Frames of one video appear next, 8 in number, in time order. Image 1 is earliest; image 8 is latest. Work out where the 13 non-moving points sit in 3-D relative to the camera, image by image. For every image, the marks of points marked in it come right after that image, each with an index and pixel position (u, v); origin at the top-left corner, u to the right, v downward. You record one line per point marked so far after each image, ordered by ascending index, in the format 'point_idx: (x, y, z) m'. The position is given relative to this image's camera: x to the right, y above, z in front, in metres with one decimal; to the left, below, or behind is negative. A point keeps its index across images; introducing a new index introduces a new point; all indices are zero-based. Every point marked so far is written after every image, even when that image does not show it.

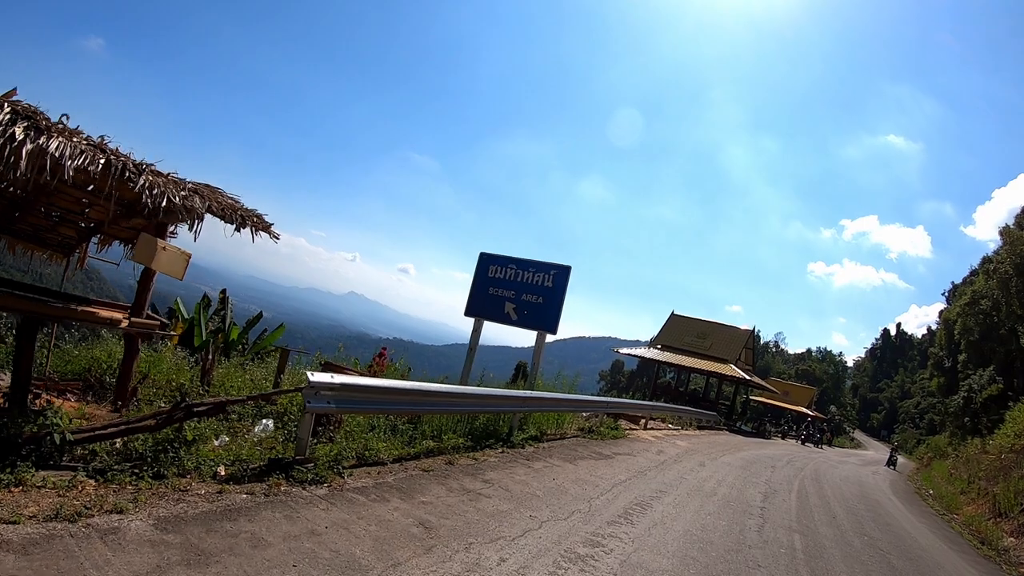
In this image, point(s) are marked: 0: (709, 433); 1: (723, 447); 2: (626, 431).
0: (+5.8, -4.3, +17.9) m
1: (+5.0, -3.8, +14.3) m
2: (+2.3, -2.9, +12.3) m
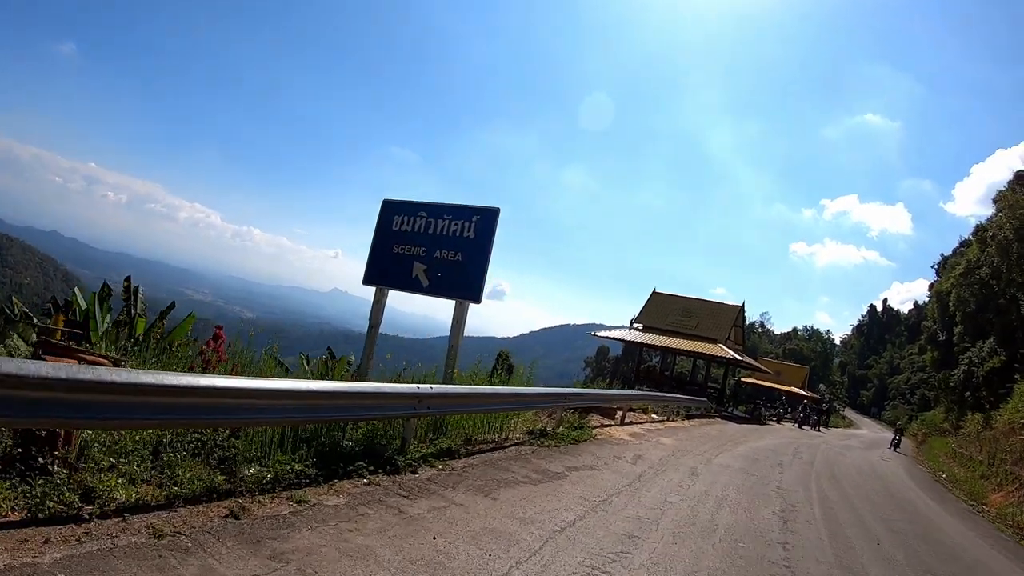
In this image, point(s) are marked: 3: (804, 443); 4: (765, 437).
0: (+4.7, -3.4, +15.2) m
1: (+3.9, -3.0, +11.6) m
2: (+1.3, -2.2, +9.5) m
3: (+8.7, -4.6, +18.2) m
4: (+6.7, -3.9, +16.1) m
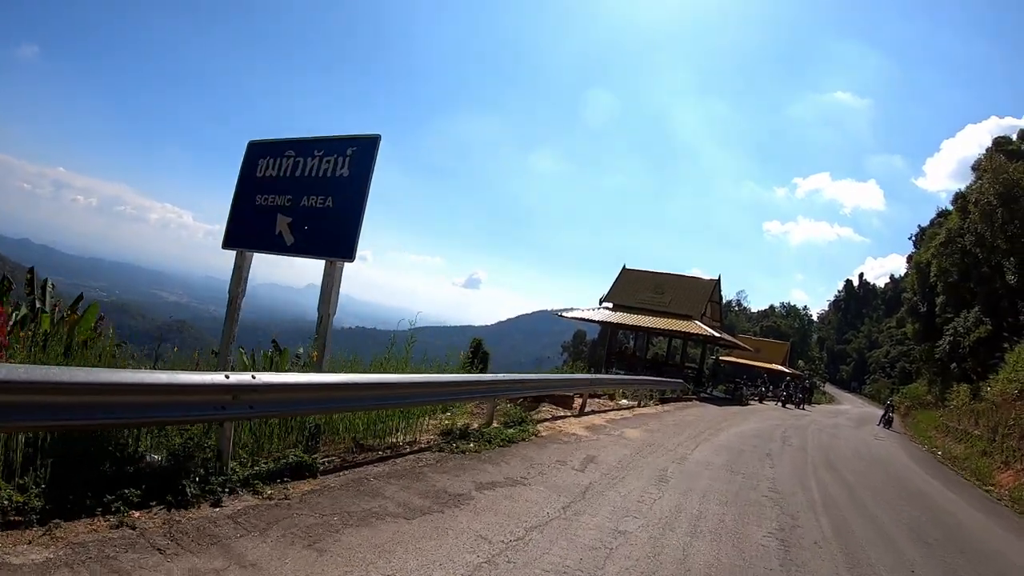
0: (+3.7, -2.7, +13.5) m
1: (+3.0, -2.3, +9.9) m
2: (+0.4, -1.7, +7.7) m
3: (+7.6, -3.7, +16.7) m
4: (+5.7, -3.1, +14.5) m
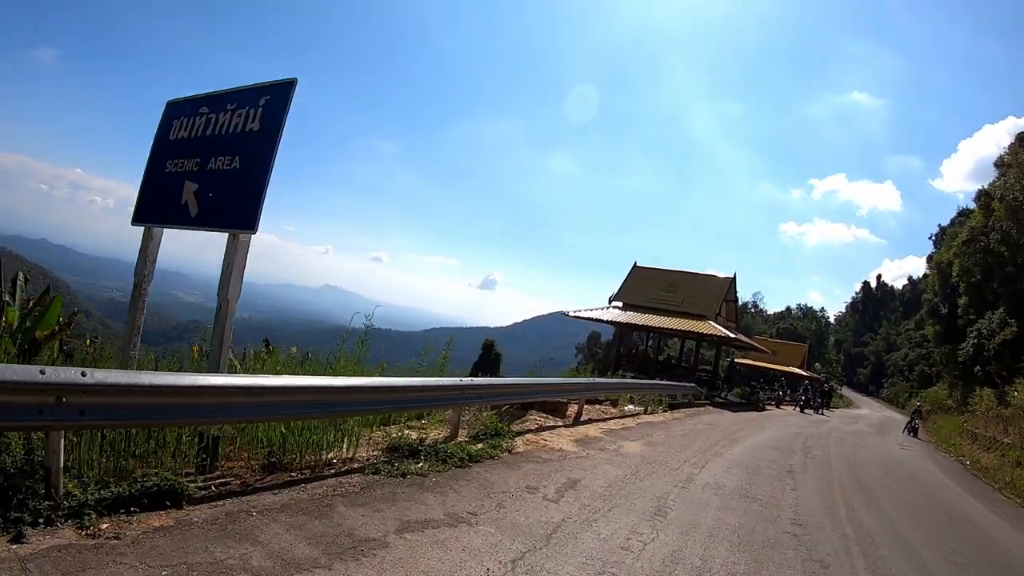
0: (+3.6, -2.6, +12.3) m
1: (+2.8, -2.2, +8.8) m
2: (+0.1, -1.6, +6.6) m
3: (+7.6, -3.6, +15.4) m
4: (+5.6, -3.0, +13.3) m
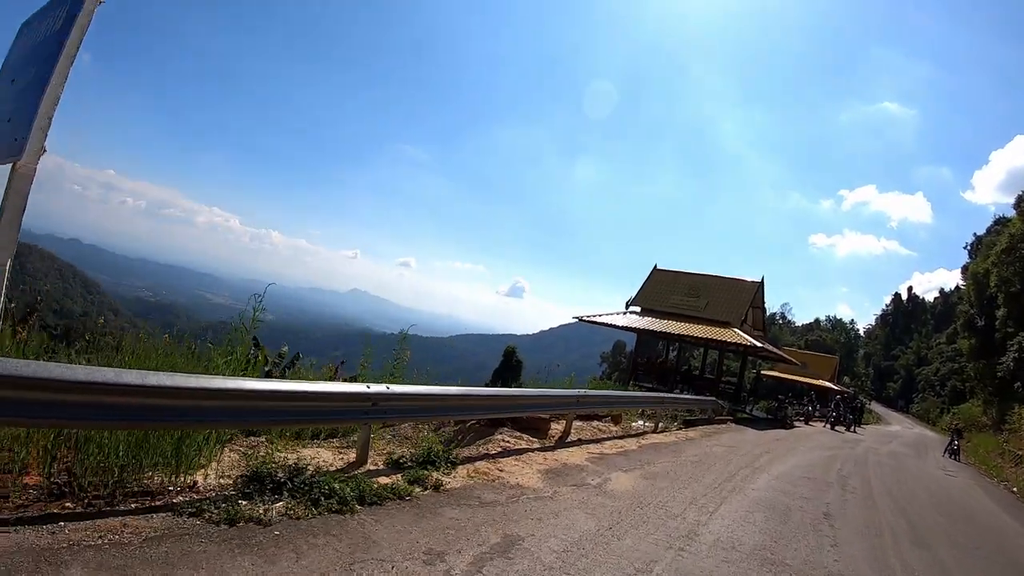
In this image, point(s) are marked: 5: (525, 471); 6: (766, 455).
0: (+3.3, -2.6, +10.7) m
1: (+2.5, -2.2, +7.2) m
2: (-0.3, -1.5, +5.1) m
3: (+7.4, -3.7, +13.6) m
4: (+5.4, -3.1, +11.6) m
5: (+0.1, -1.6, +5.0) m
6: (+4.0, -2.7, +9.6) m
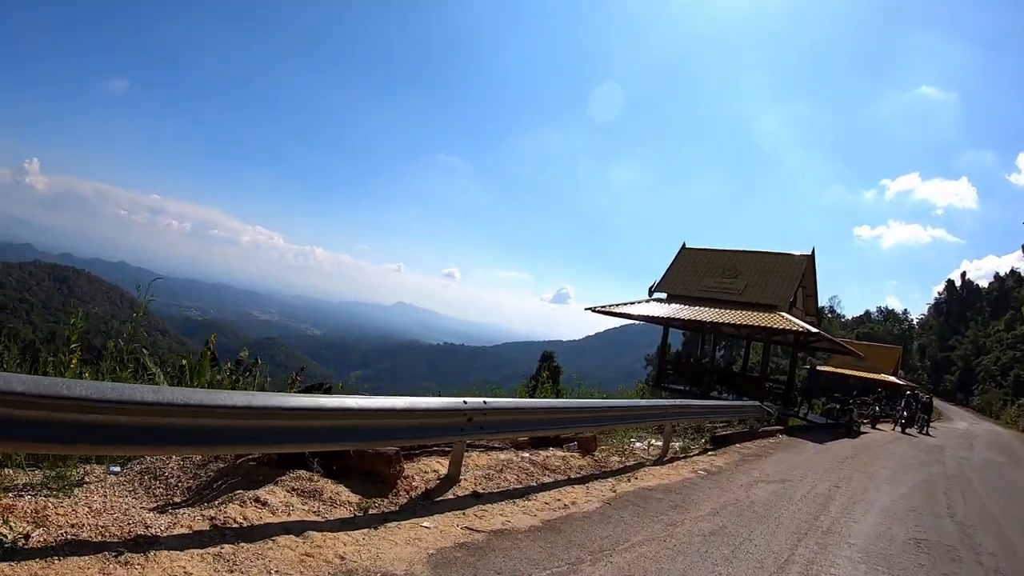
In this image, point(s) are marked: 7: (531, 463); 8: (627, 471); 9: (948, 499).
0: (+2.6, -2.0, +7.2) m
1: (+1.5, -1.6, +3.7) m
2: (-1.4, -1.0, +1.8) m
3: (+6.9, -3.0, +9.8) m
4: (+4.7, -2.4, +8.0) m
5: (-1.0, -1.1, +1.7) m
6: (+3.2, -2.1, +6.0) m
7: (+0.2, -1.5, +5.1) m
8: (+1.0, -1.7, +5.7) m
9: (+5.3, -2.6, +7.4) m
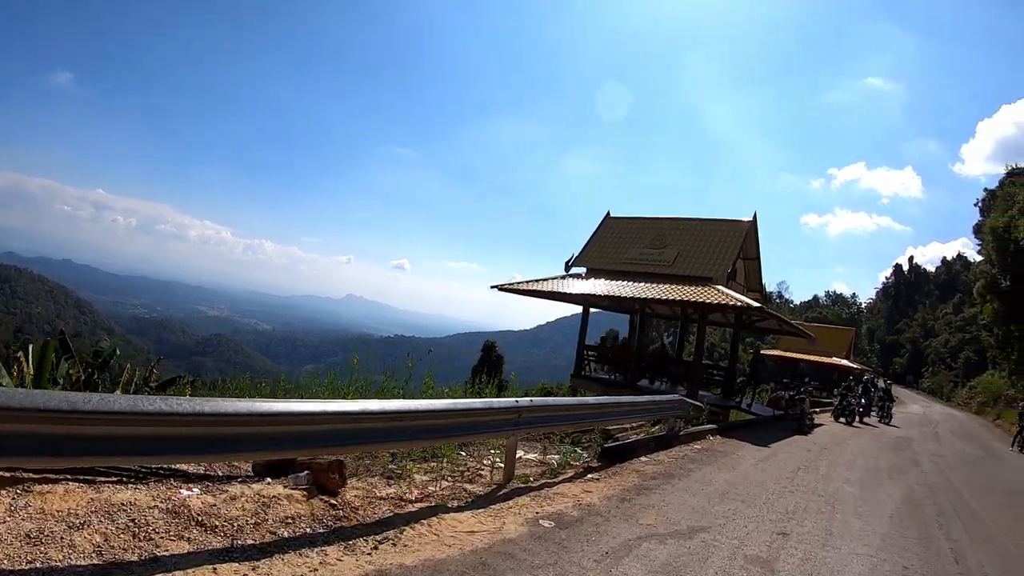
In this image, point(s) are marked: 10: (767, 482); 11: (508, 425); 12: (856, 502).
0: (+0.8, -1.5, +4.5) m
1: (-0.1, -1.1, +1.0) m
2: (-2.9, -0.6, -1.1) m
3: (+4.9, -2.4, +7.4) m
4: (+2.9, -1.9, +5.4) m
5: (-2.5, -0.6, -1.2) m
6: (+1.5, -1.5, +3.4) m
7: (-1.5, -1.0, +2.3) m
8: (-0.7, -1.2, +2.9) m
9: (+3.5, -2.0, +4.9) m
10: (+2.2, -1.7, +5.5) m
11: (0.0, -1.1, +5.2) m
12: (+2.9, -1.9, +5.2) m
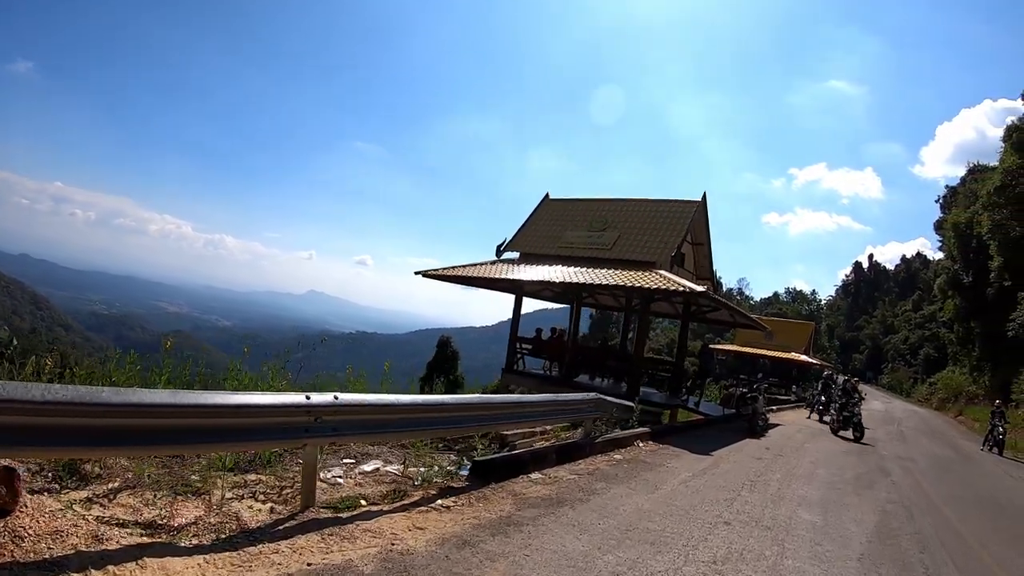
0: (-0.2, -1.2, +3.0) m
1: (-0.9, -0.8, -0.6) m
2: (-3.6, -0.3, -2.7) m
3: (+3.8, -2.1, +6.2) m
4: (+1.8, -1.6, +4.0) m
5: (-3.2, -0.3, -2.8) m
6: (+0.5, -1.2, +2.0) m
7: (-2.3, -0.7, +0.7) m
8: (-1.6, -0.9, +1.4) m
9: (+2.5, -1.7, +3.6) m
10: (+1.2, -1.5, +4.0) m
11: (-1.0, -0.8, +3.6) m
12: (+1.9, -1.6, +3.8) m
